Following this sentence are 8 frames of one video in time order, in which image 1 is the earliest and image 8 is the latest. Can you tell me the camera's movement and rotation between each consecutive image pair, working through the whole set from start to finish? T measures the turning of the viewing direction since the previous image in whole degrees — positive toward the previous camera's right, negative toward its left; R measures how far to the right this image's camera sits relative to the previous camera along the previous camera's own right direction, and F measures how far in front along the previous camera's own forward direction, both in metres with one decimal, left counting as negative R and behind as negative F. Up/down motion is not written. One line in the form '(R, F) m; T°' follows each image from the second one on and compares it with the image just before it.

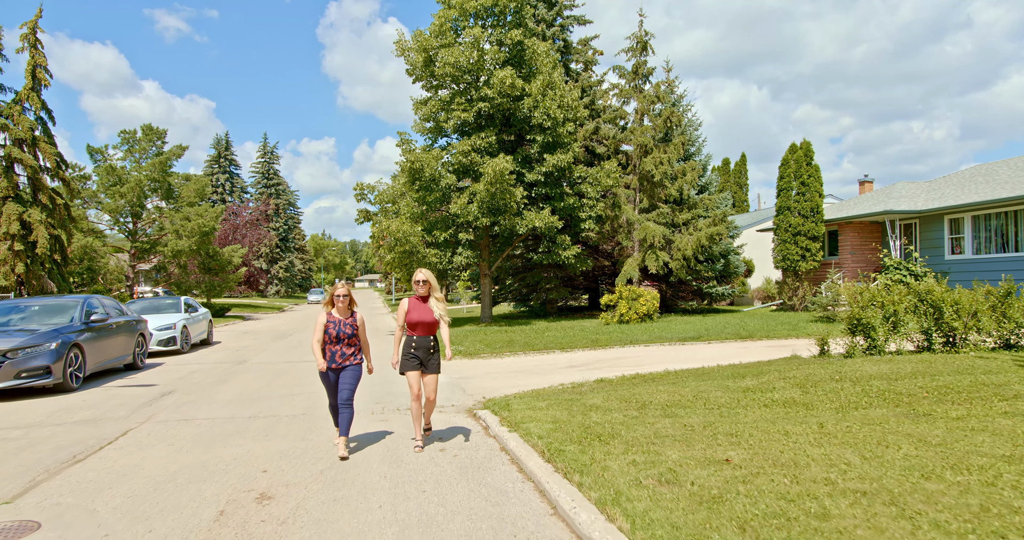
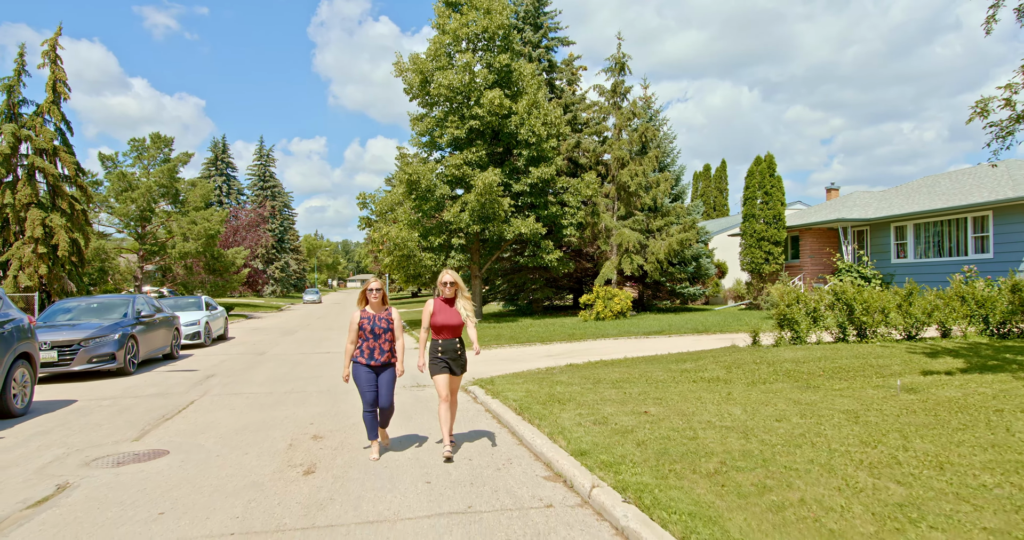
(+0.1, -2.0) m; +1°
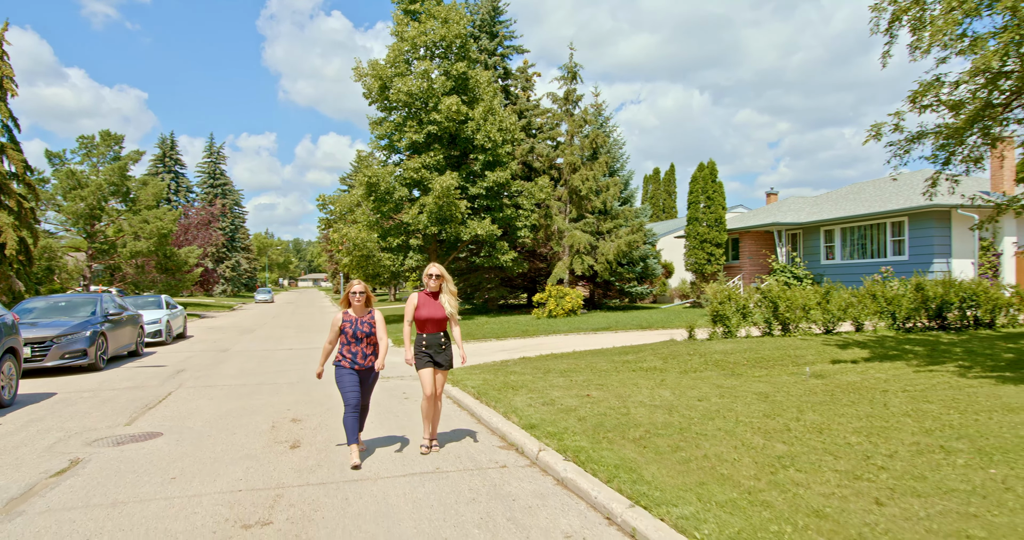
(-0.1, -0.9) m; +4°
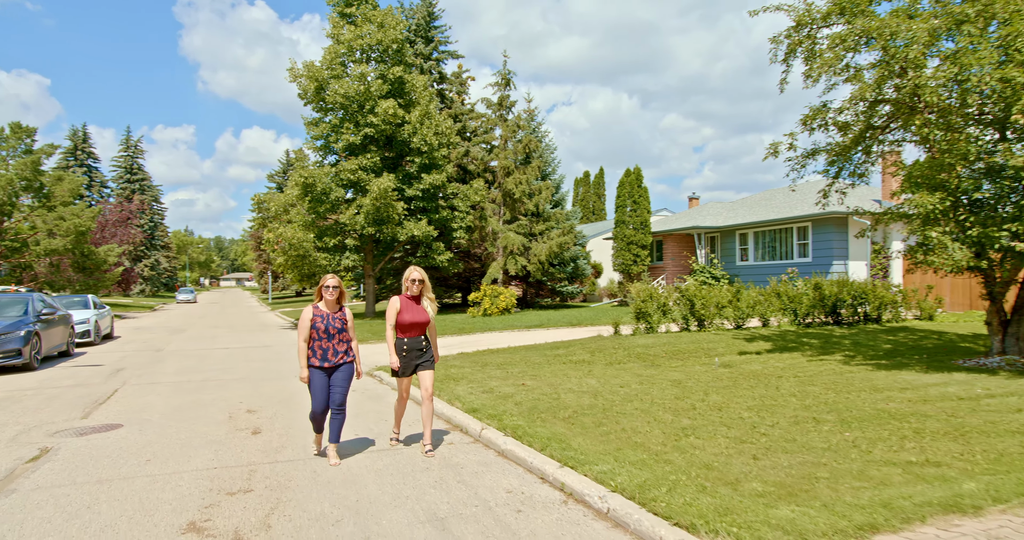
(-0.1, -0.8) m; +6°
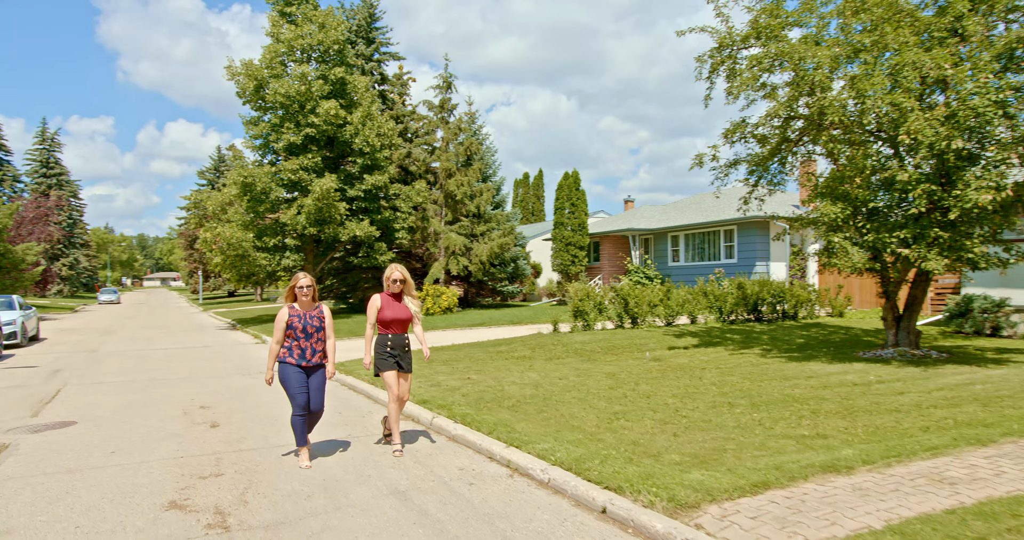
(-0.1, -0.6) m; +5°
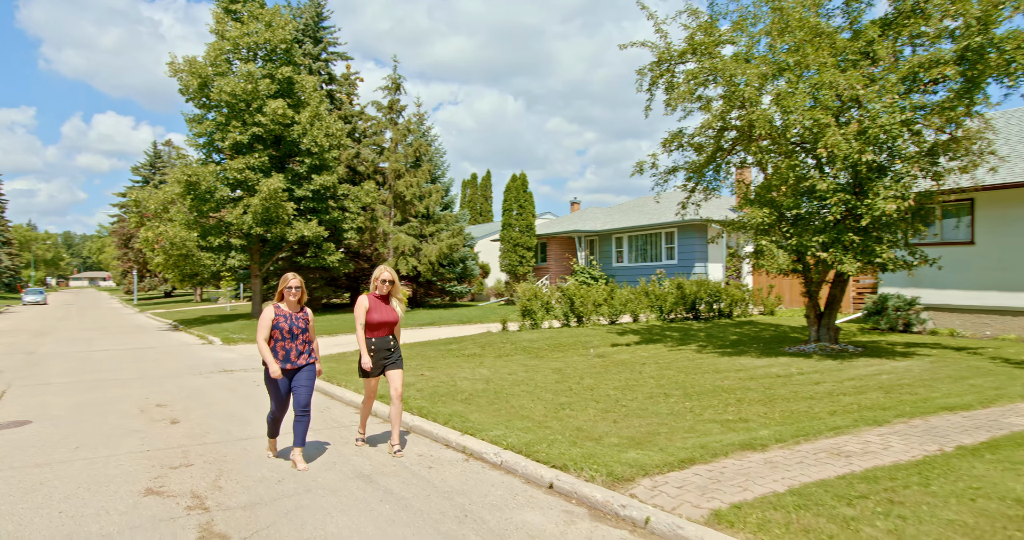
(-0.1, -0.5) m; +5°
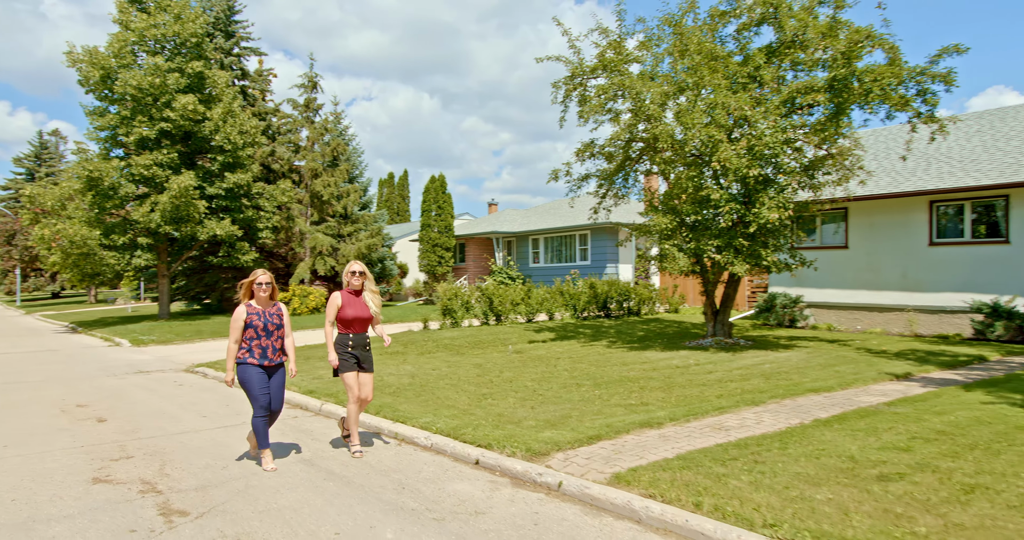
(-0.1, -0.6) m; +7°
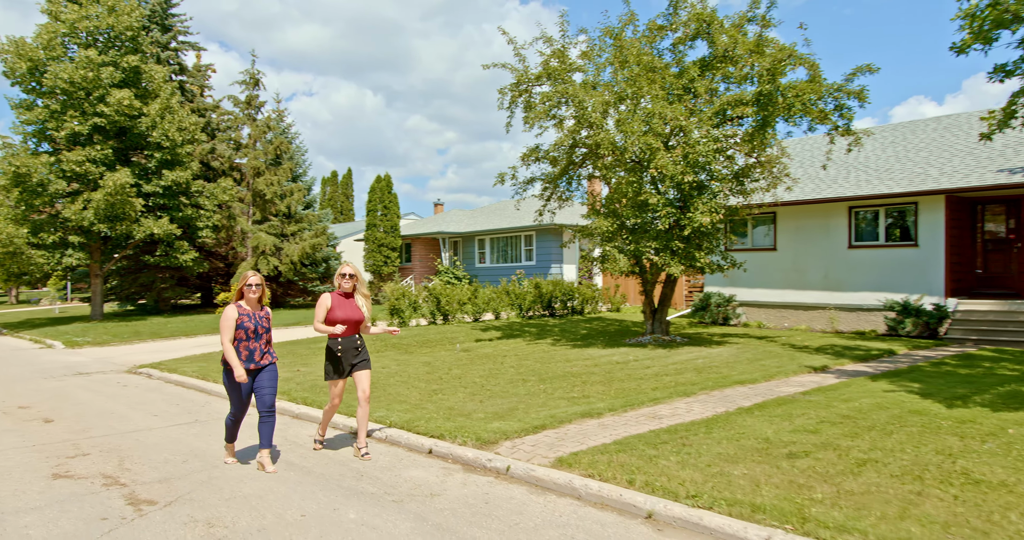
(-0.1, -0.4) m; +5°
